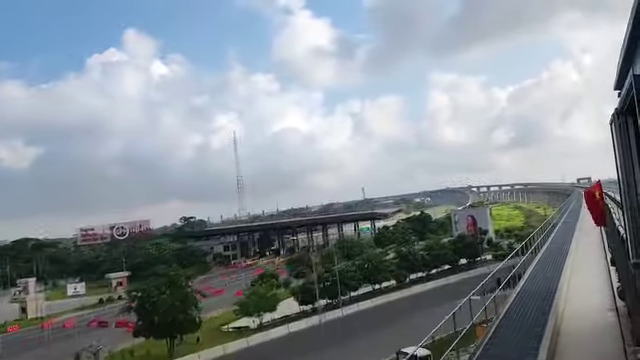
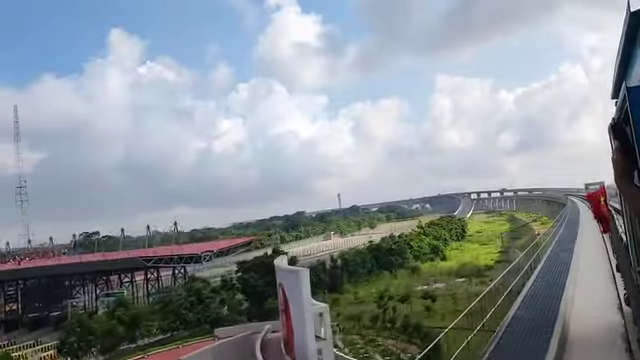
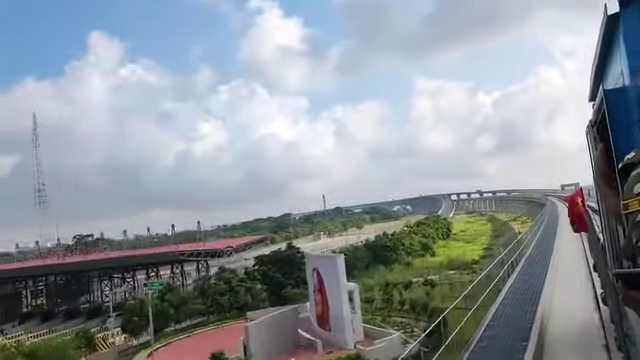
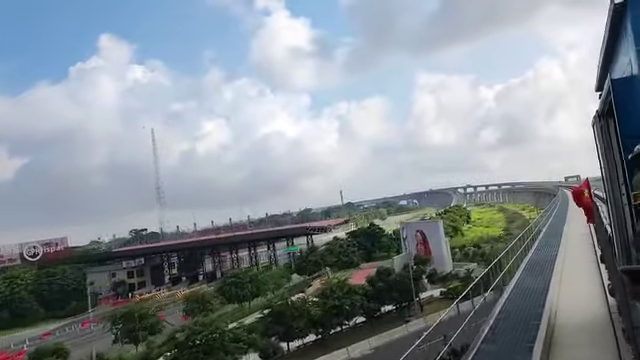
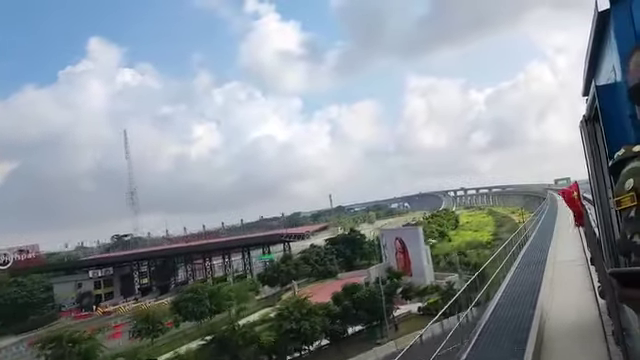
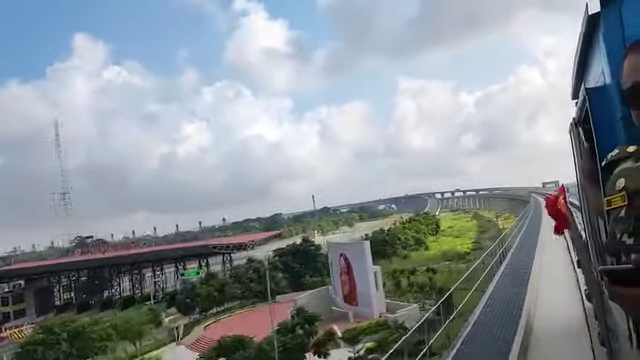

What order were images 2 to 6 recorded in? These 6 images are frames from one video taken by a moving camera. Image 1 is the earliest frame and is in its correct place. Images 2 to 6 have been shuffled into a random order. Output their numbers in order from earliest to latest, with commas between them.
4, 5, 6, 3, 2
